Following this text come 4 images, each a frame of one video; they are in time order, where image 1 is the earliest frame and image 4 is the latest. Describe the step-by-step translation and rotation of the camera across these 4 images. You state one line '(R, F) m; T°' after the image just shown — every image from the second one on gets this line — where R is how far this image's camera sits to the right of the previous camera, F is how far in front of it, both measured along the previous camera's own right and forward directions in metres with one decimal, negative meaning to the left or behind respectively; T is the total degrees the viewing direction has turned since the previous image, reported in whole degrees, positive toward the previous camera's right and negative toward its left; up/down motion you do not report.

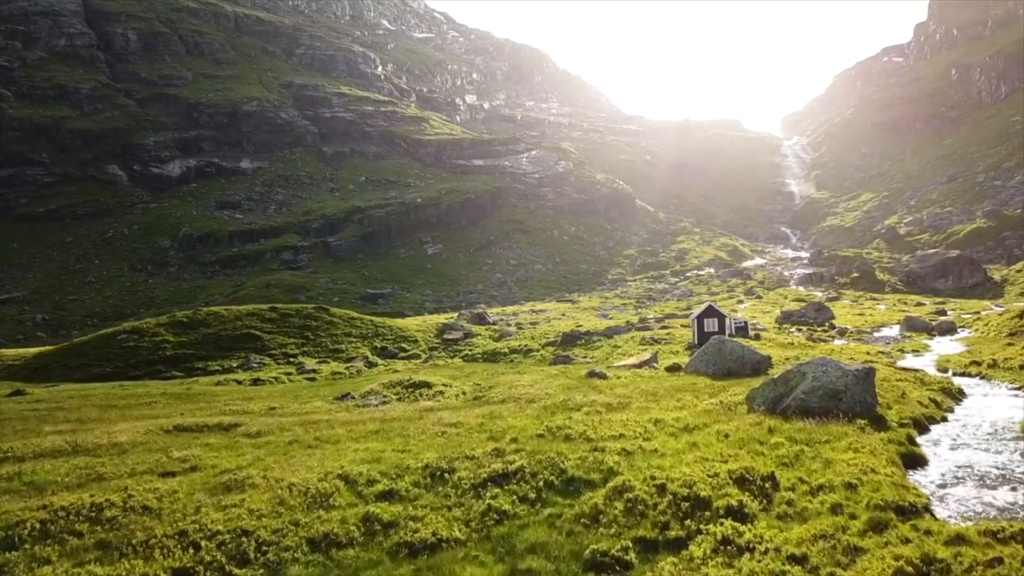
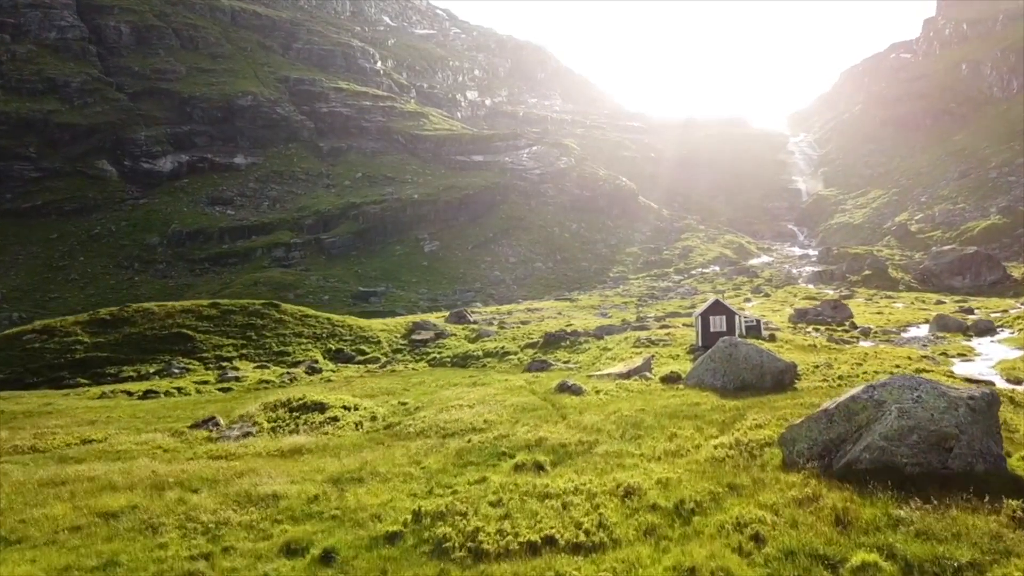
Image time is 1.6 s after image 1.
(+2.2, +9.3) m; 0°
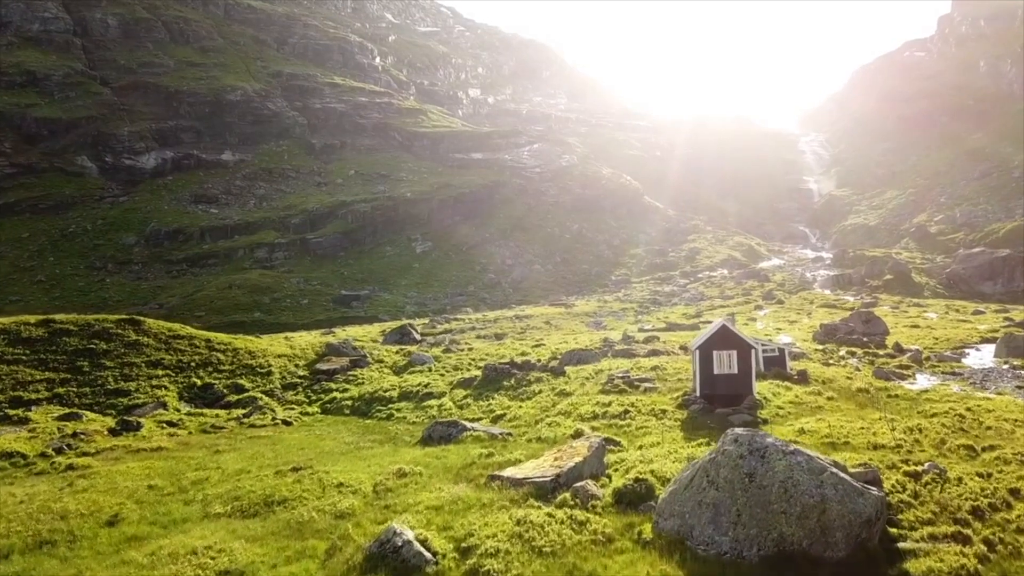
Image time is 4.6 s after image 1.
(+4.3, +16.1) m; -1°
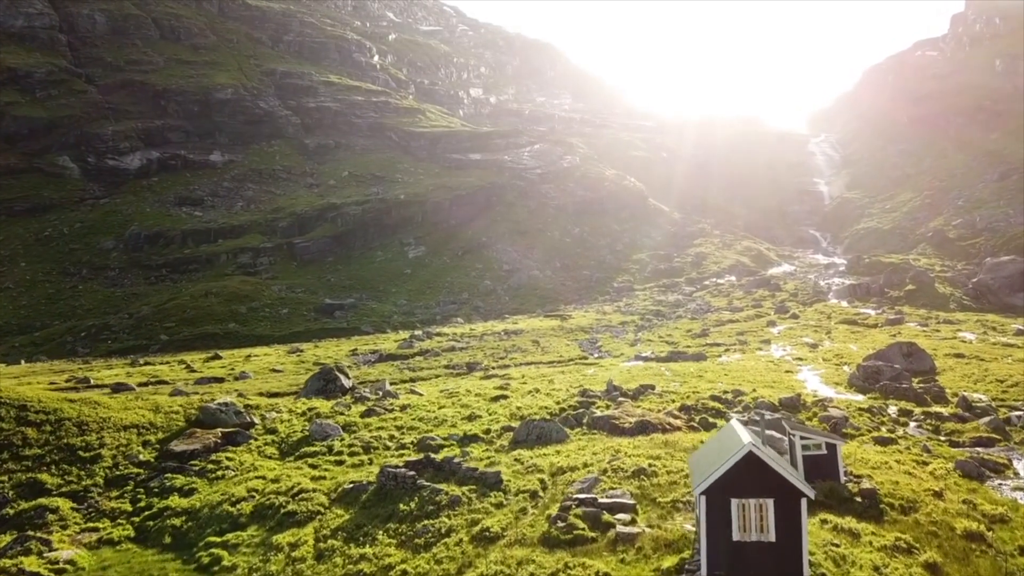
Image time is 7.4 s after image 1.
(+3.3, +13.9) m; 0°
